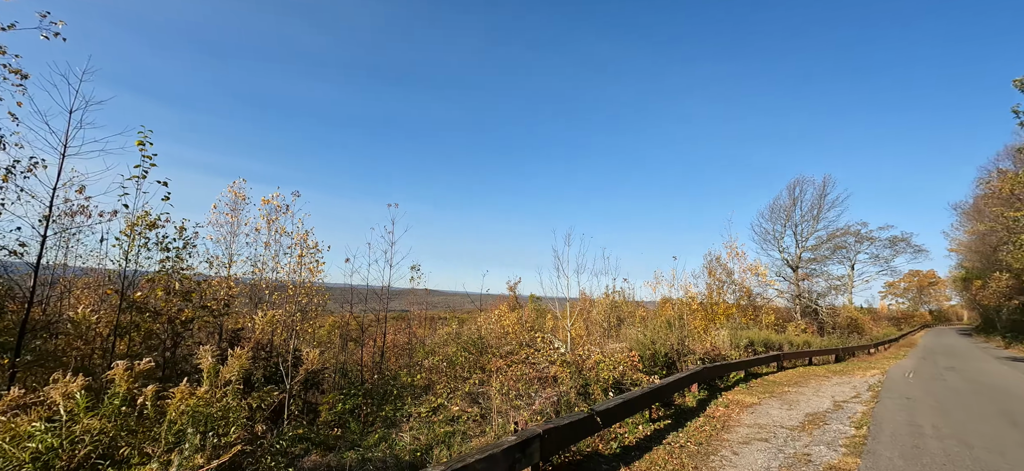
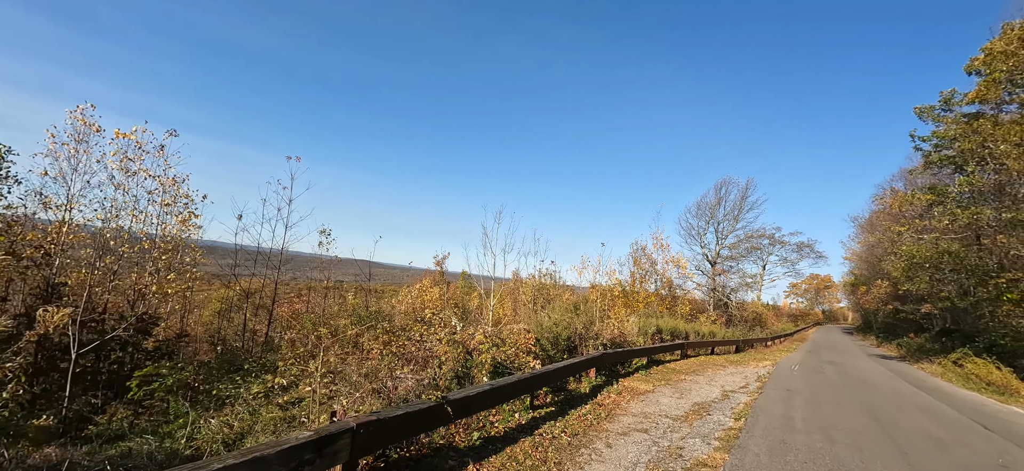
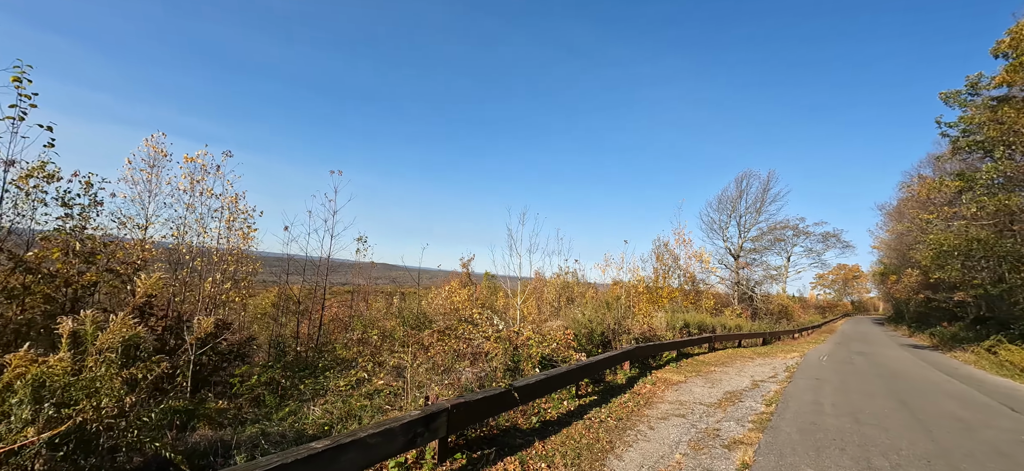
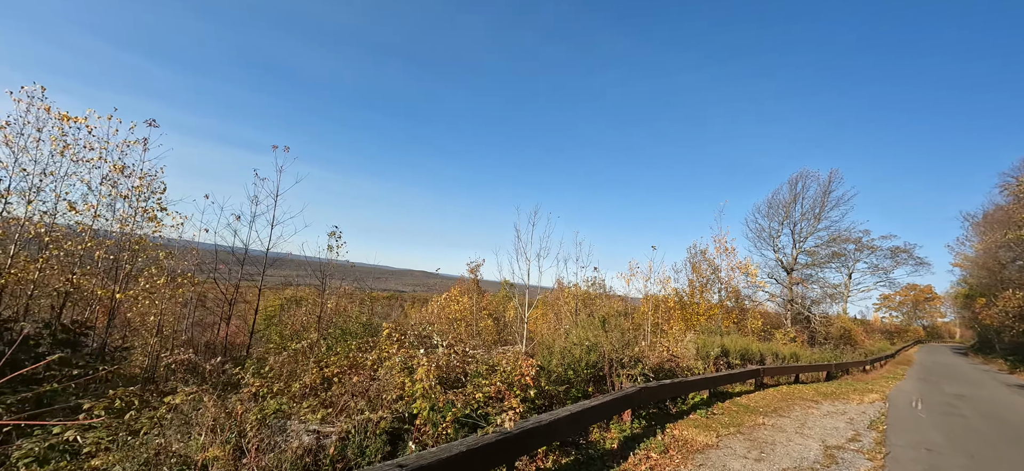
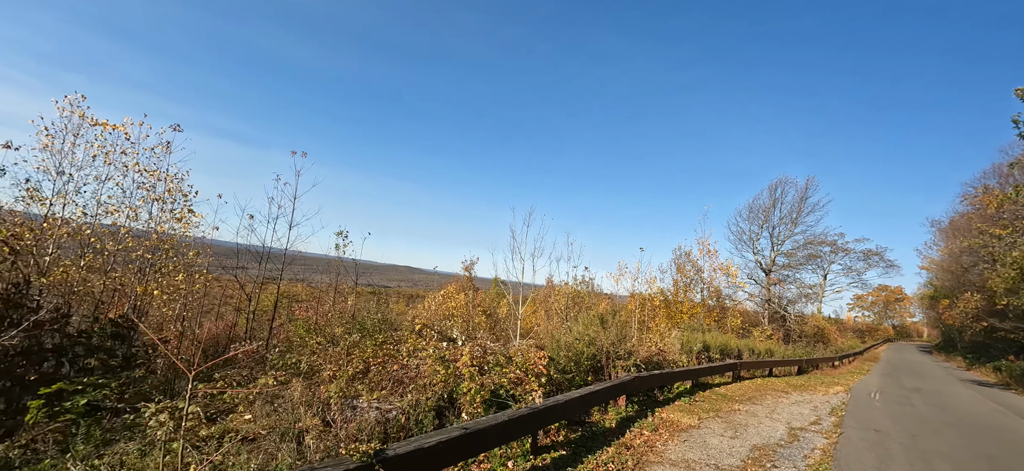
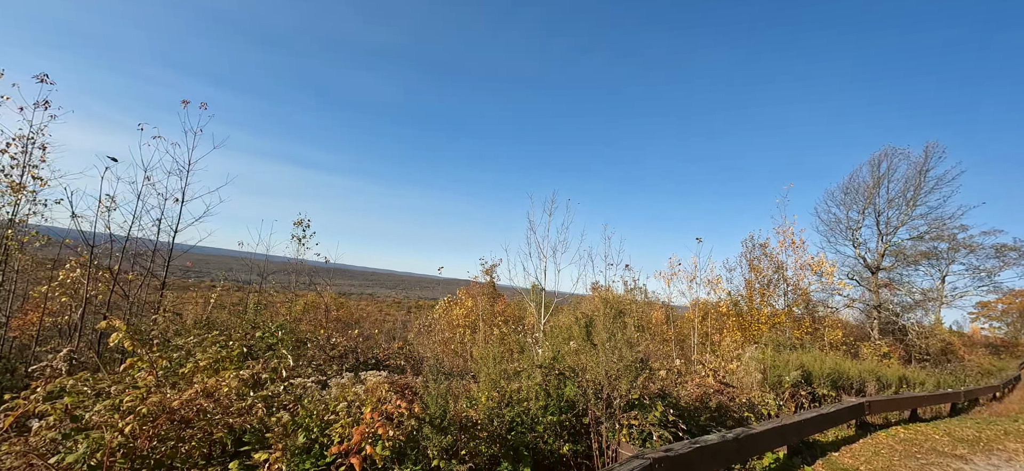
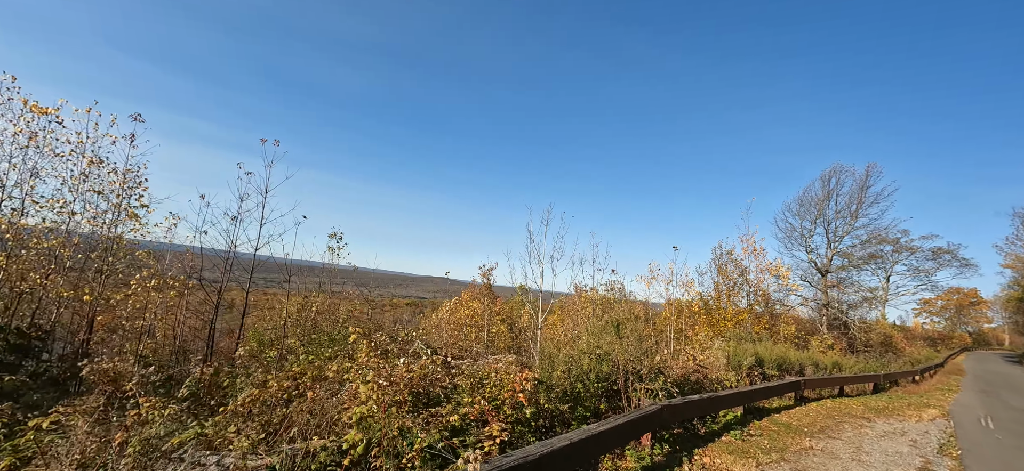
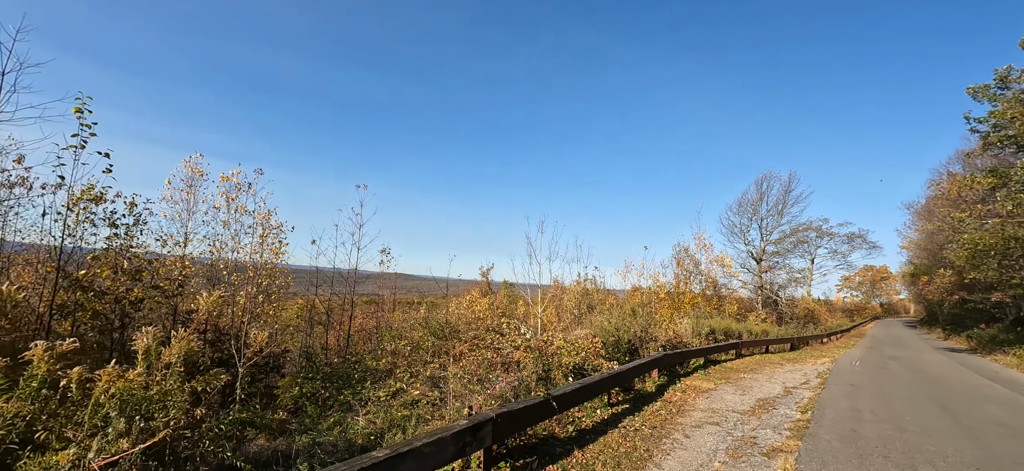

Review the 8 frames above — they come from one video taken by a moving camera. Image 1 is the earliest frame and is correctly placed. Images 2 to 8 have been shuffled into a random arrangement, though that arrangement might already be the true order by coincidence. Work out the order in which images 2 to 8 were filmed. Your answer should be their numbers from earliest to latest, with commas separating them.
8, 3, 2, 5, 4, 7, 6
